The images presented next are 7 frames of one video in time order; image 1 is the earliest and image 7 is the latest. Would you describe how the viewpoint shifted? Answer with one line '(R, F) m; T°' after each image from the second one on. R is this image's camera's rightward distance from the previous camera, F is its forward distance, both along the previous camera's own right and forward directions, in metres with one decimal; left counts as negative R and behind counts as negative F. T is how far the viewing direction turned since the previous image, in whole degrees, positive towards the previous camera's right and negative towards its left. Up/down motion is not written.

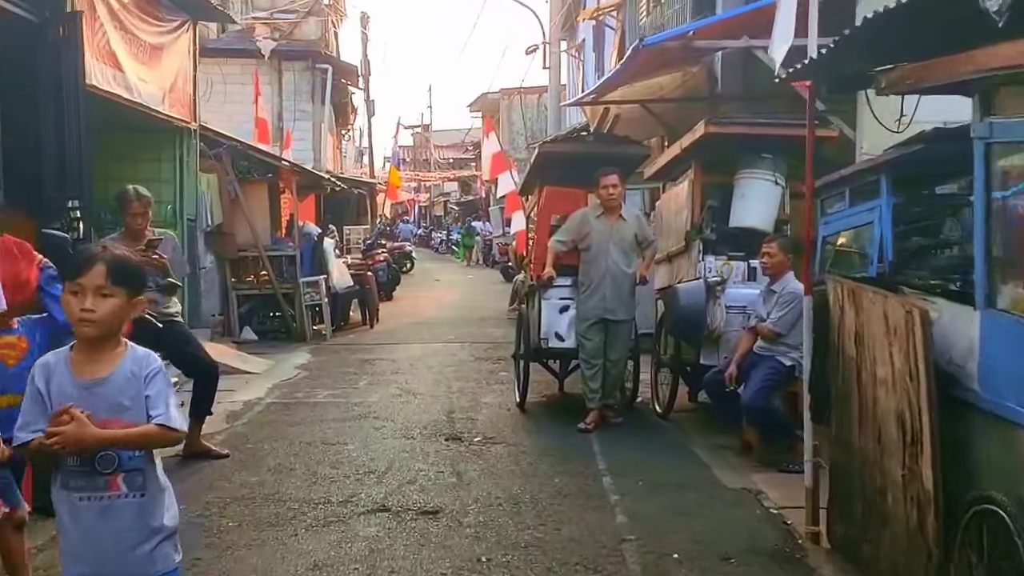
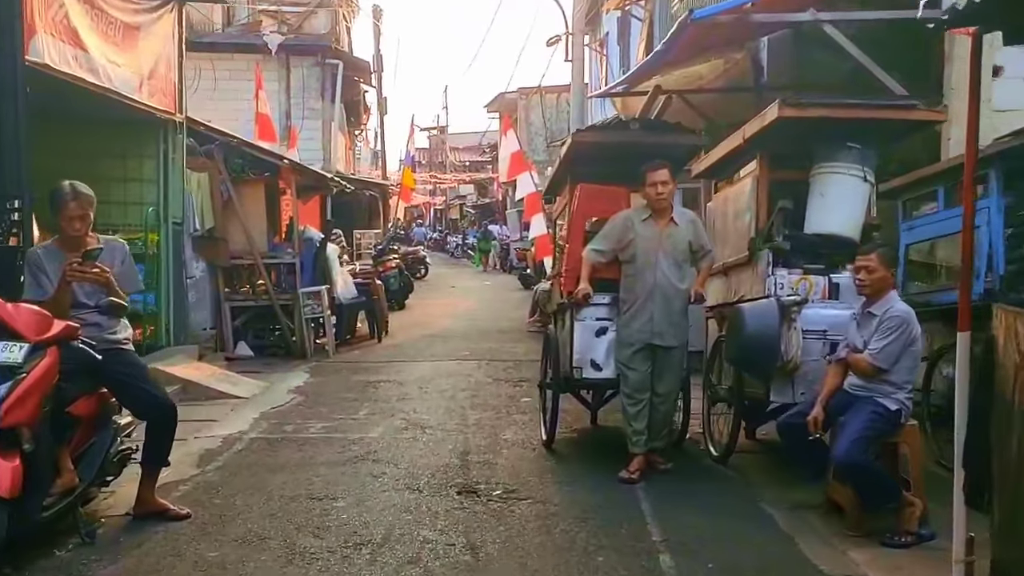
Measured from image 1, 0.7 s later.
(-0.1, +1.2) m; -1°
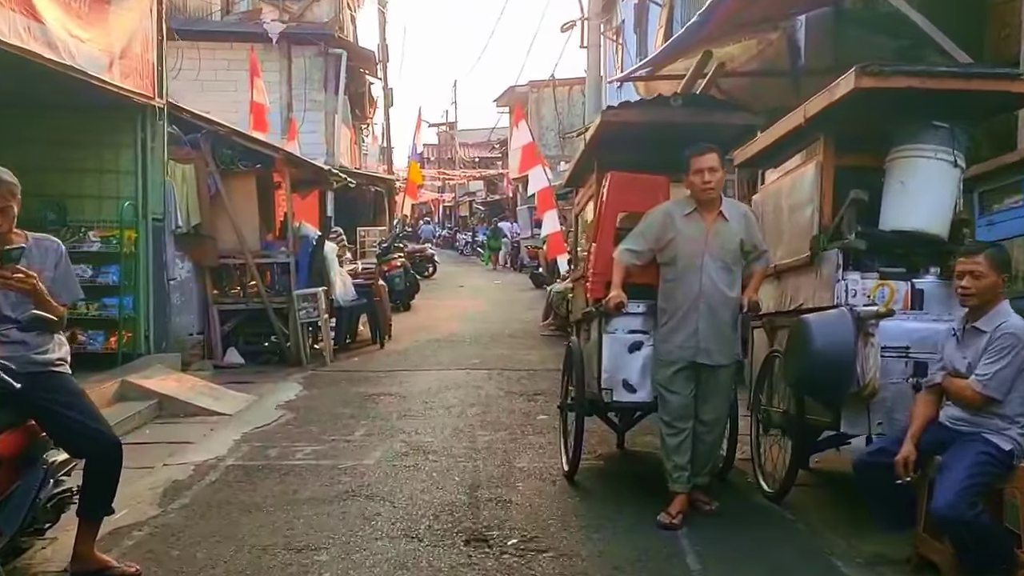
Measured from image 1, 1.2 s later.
(0.0, +0.9) m; -1°
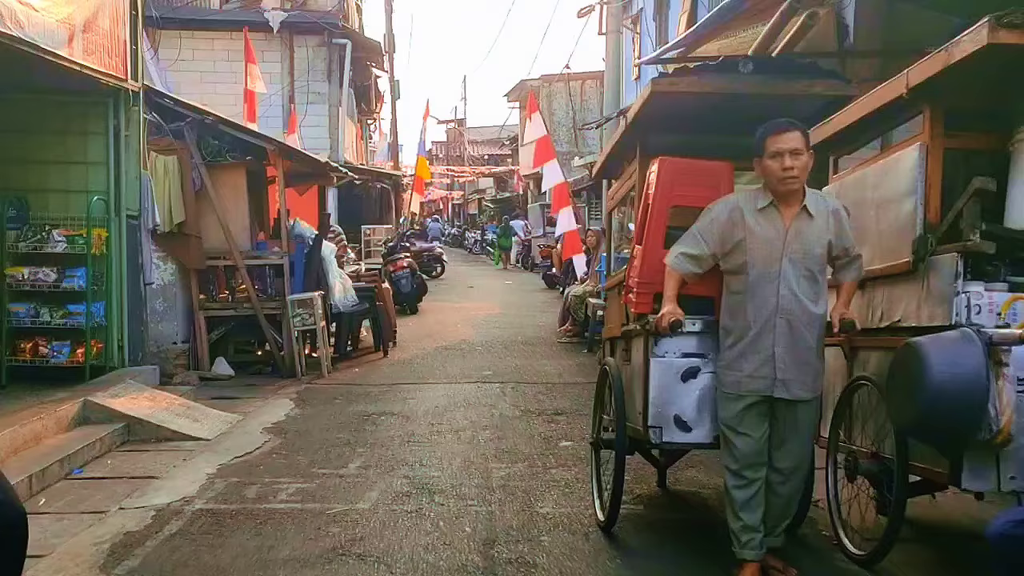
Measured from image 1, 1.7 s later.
(-0.1, +1.0) m; -1°
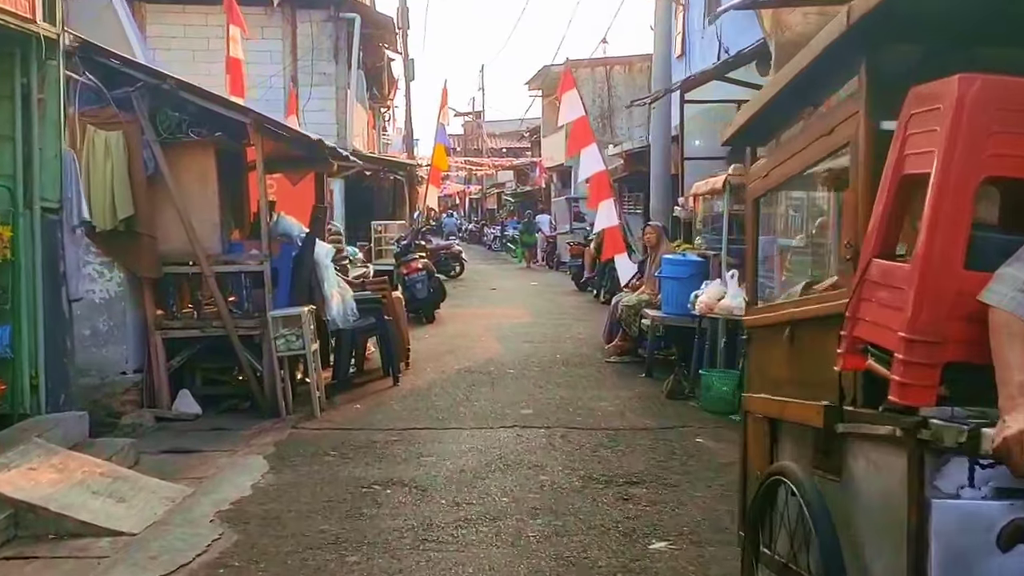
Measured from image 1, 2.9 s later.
(-0.2, +2.2) m; -1°
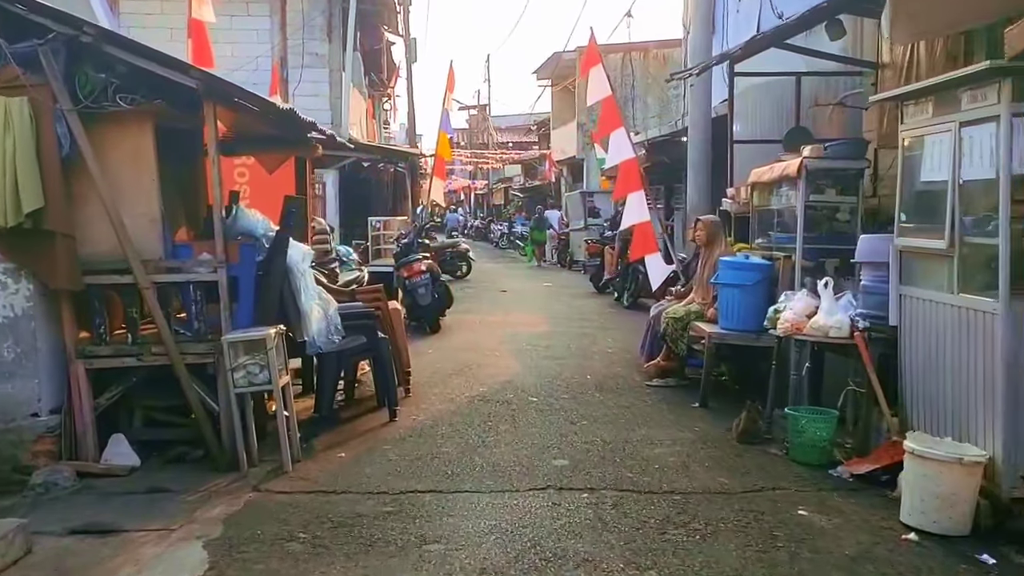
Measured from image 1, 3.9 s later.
(-0.2, +1.7) m; 0°
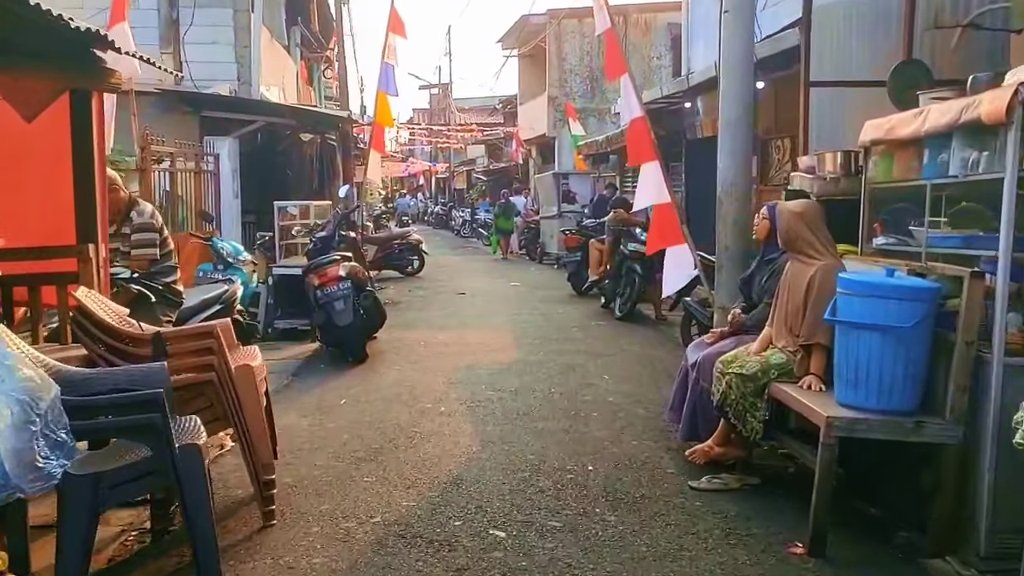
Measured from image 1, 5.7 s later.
(+0.1, +3.6) m; +2°
